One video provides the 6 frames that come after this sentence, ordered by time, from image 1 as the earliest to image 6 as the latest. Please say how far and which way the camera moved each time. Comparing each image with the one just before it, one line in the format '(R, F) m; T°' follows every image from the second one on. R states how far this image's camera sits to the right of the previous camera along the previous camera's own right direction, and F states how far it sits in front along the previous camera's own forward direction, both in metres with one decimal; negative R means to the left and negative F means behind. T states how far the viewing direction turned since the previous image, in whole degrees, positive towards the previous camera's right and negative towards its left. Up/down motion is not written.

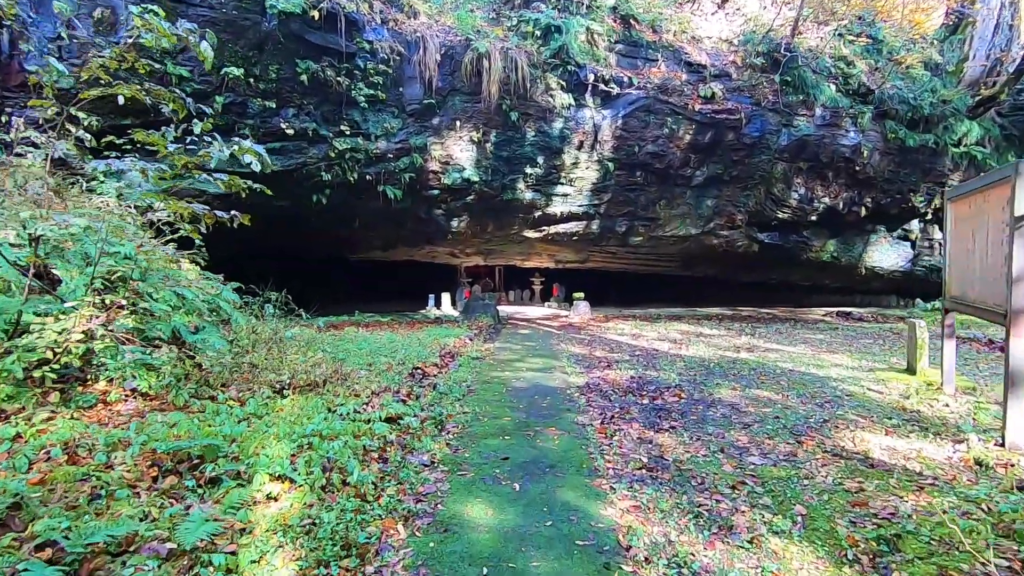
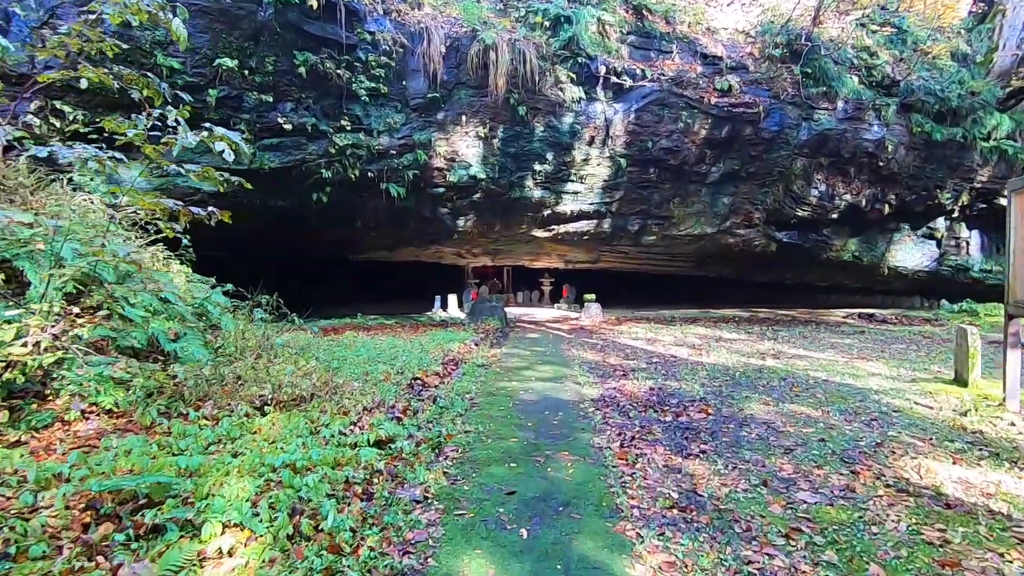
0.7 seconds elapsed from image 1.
(0.0, +0.4) m; -1°
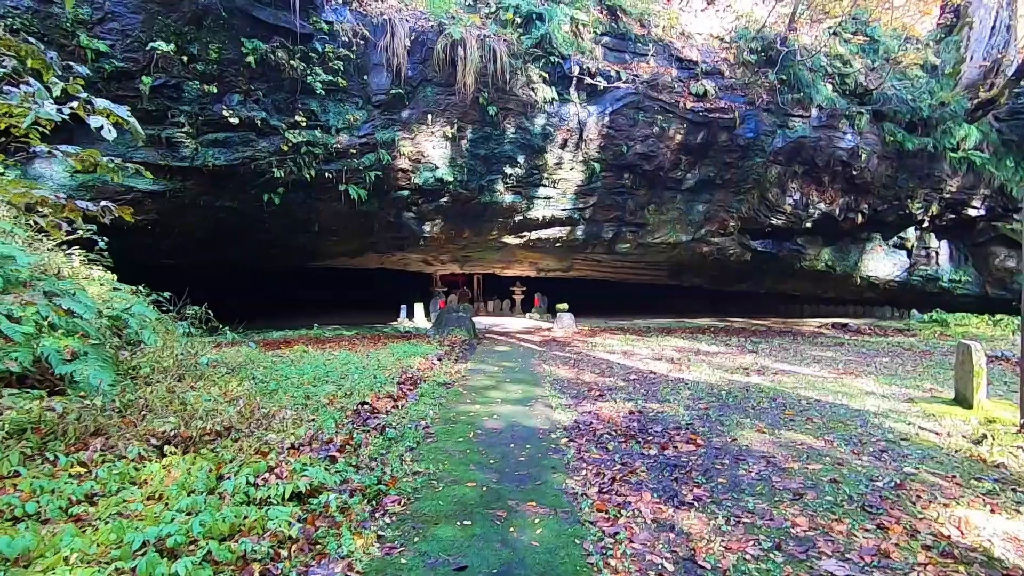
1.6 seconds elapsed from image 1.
(+0.1, +0.6) m; +3°
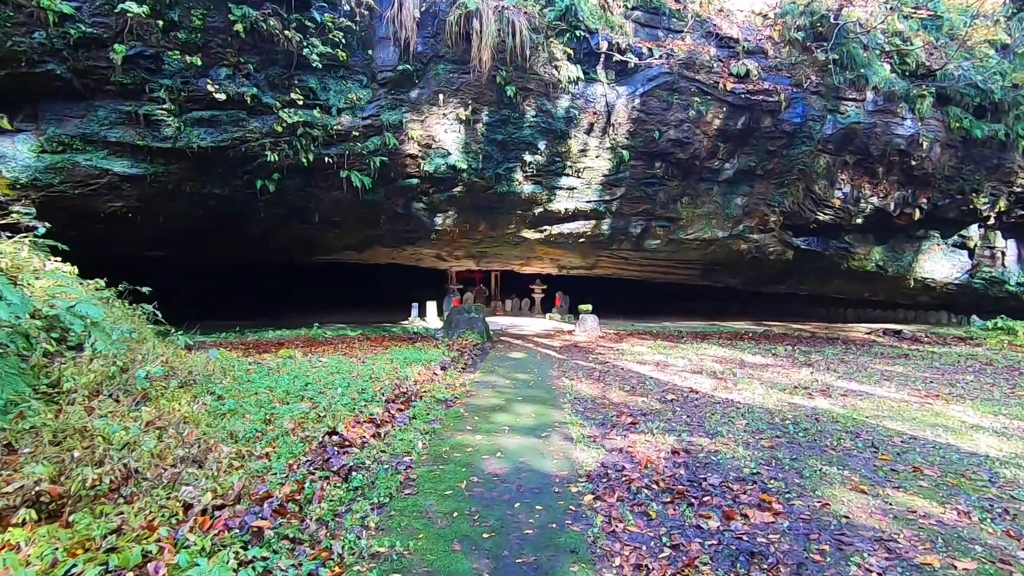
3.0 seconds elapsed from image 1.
(+0.1, +0.9) m; -2°
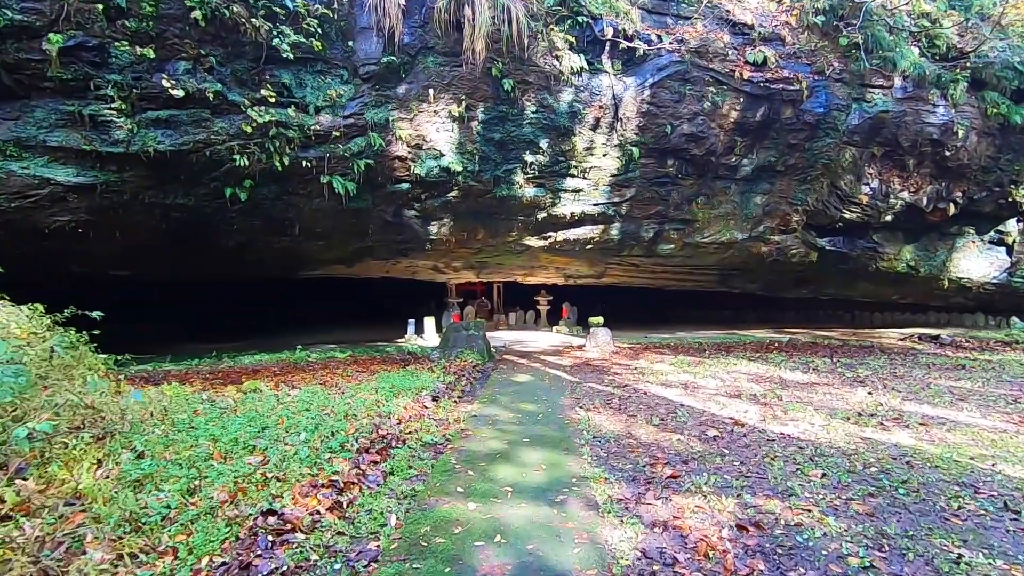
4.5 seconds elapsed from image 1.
(0.0, +0.9) m; 0°
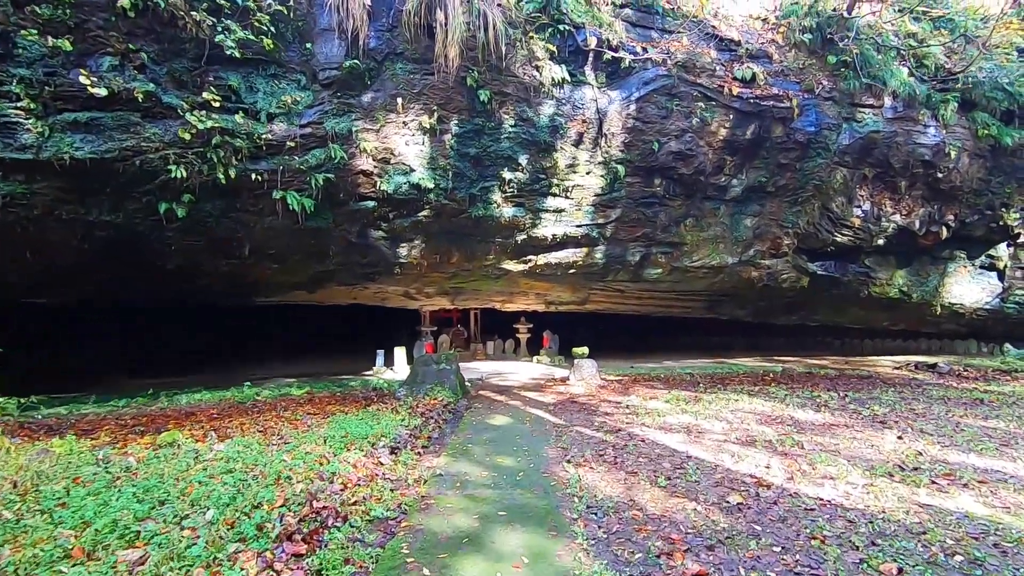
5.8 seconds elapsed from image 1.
(0.0, +0.8) m; +2°
